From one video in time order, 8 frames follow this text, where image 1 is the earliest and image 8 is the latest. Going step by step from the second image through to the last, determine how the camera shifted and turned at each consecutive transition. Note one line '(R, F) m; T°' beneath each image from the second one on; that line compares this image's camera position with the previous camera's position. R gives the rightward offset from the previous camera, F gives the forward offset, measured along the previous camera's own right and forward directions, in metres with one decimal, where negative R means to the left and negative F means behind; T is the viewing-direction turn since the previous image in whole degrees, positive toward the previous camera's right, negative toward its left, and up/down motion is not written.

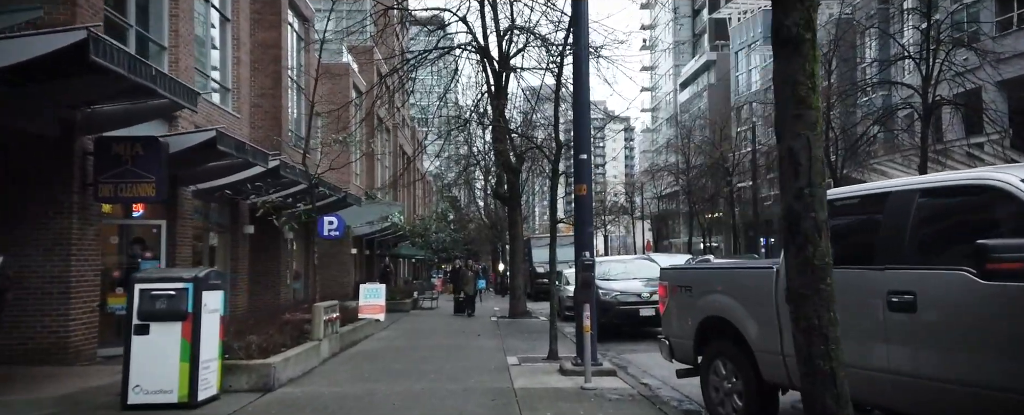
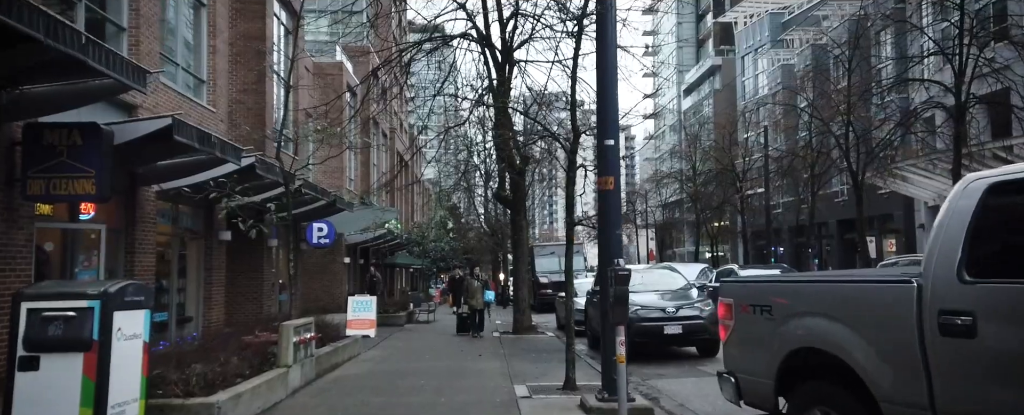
(-0.1, +1.7) m; 0°
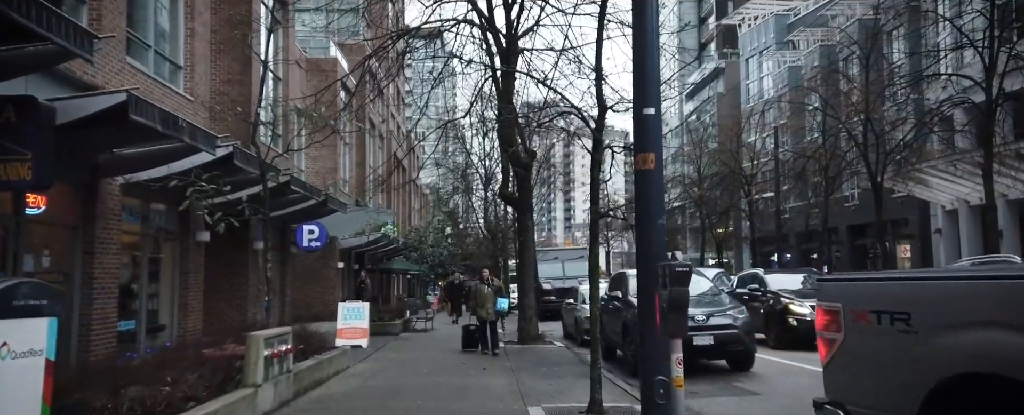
(-0.1, +1.4) m; 0°
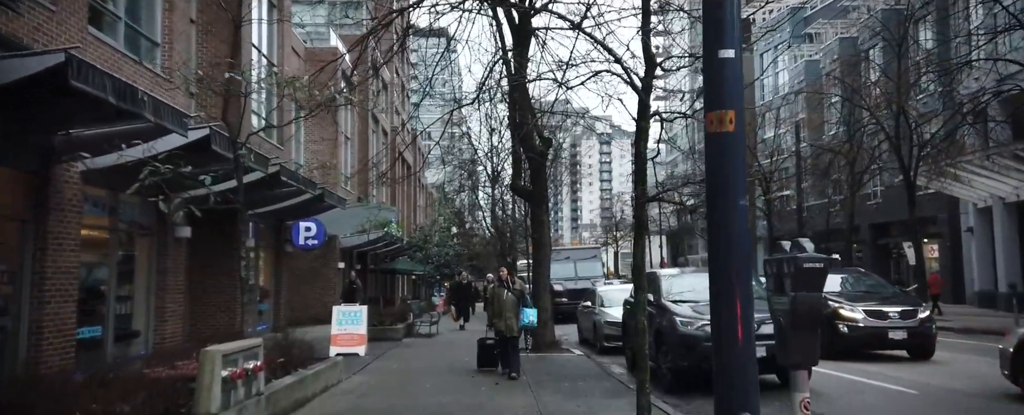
(-0.1, +1.5) m; 0°
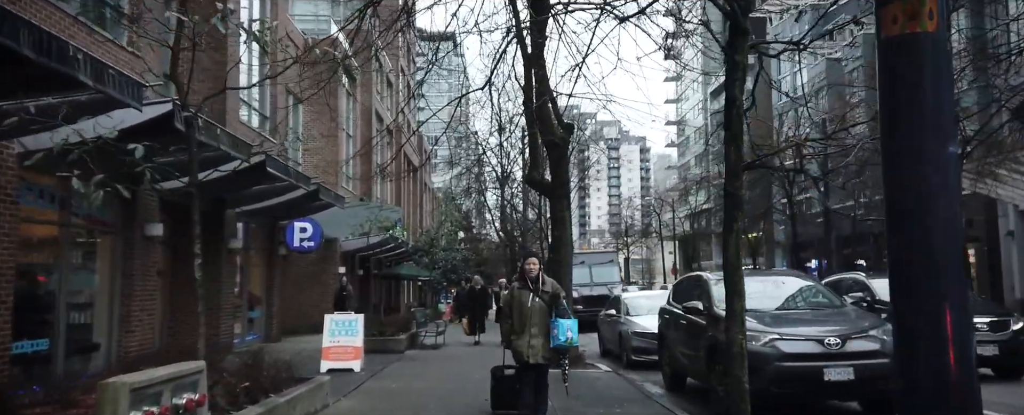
(-0.1, +1.7) m; 0°
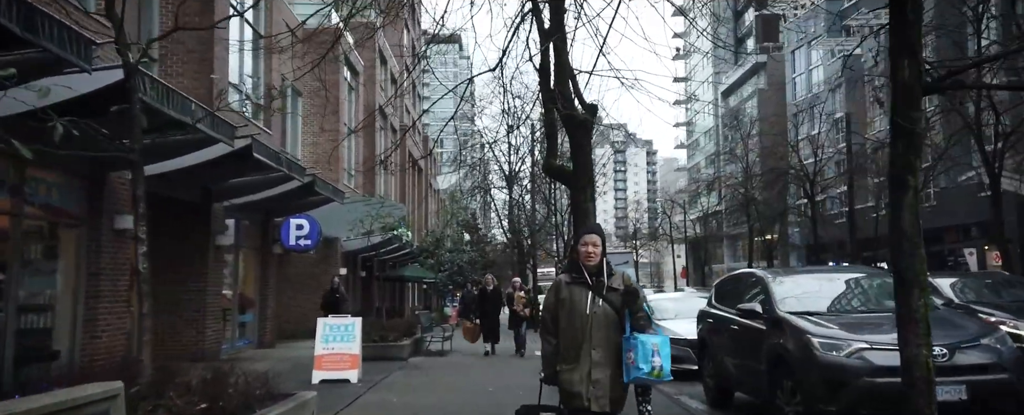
(-0.2, +1.3) m; 0°
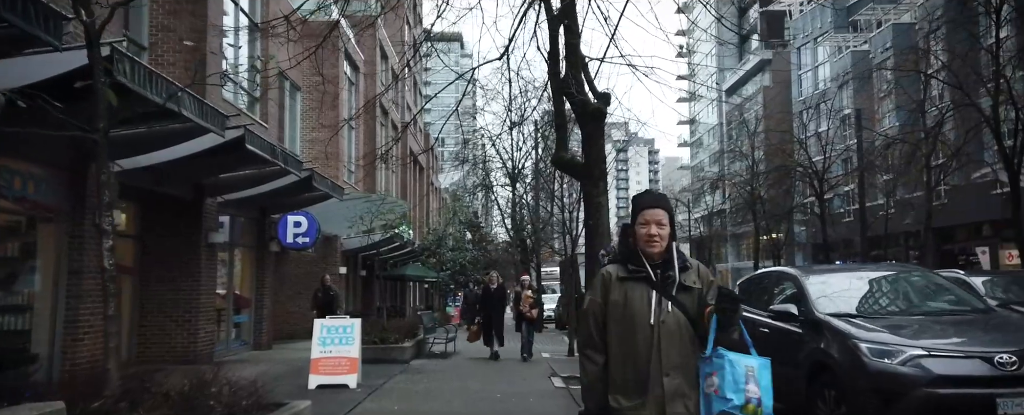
(-0.1, +0.6) m; 0°
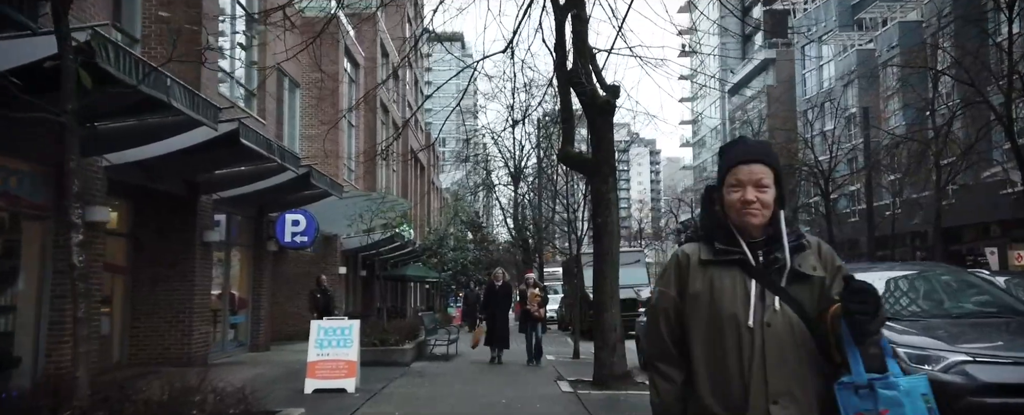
(0.0, +0.4) m; 0°
